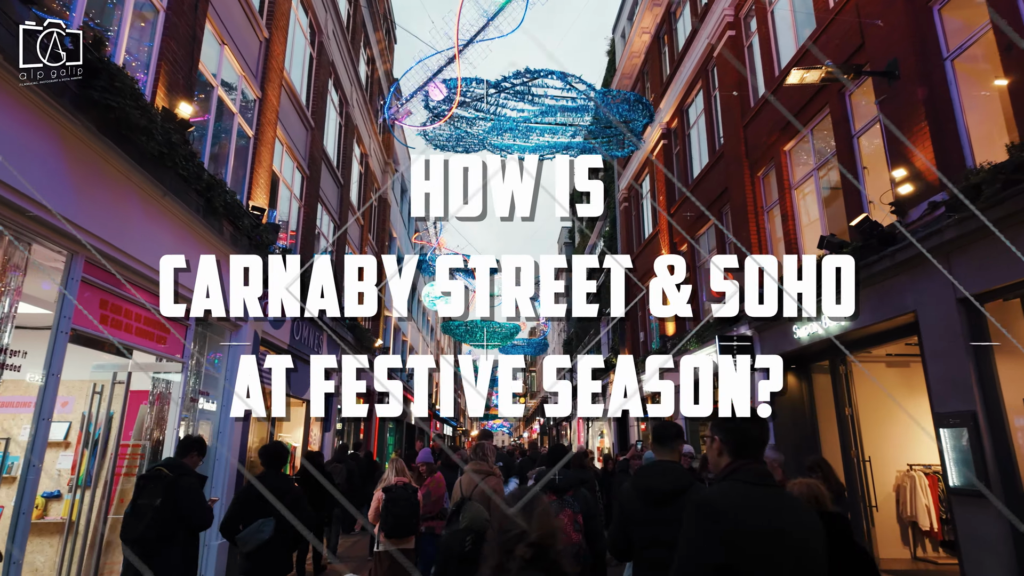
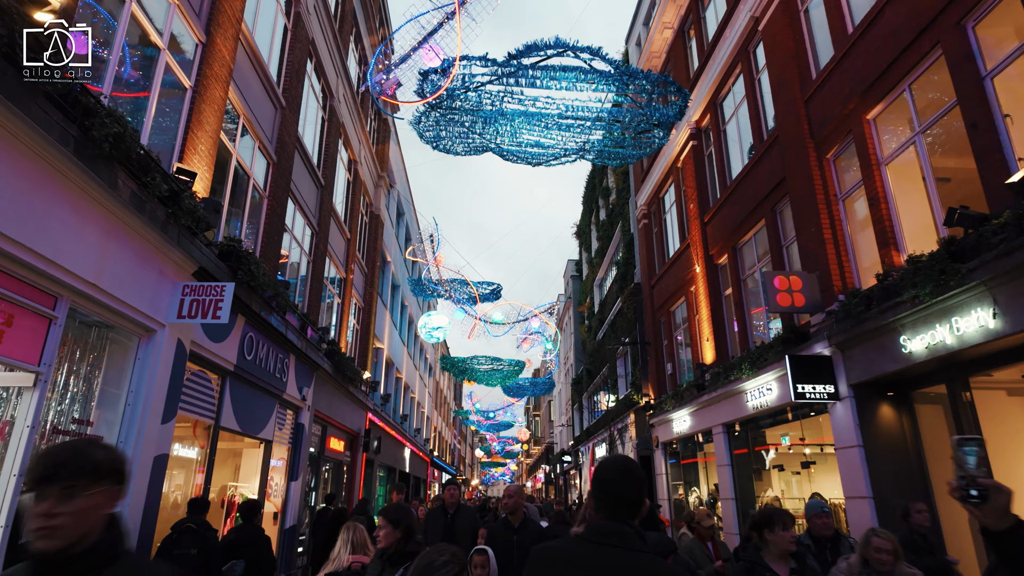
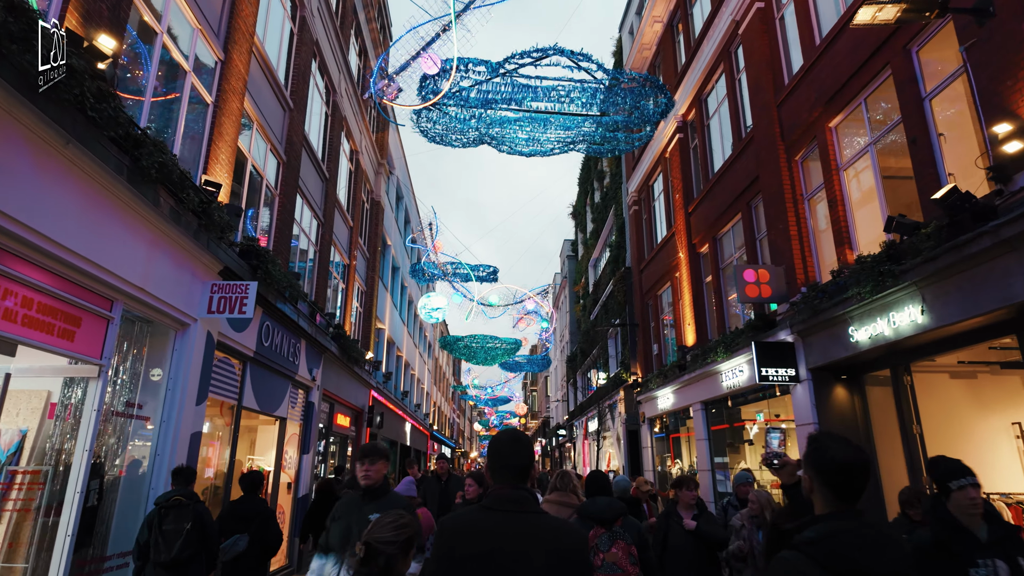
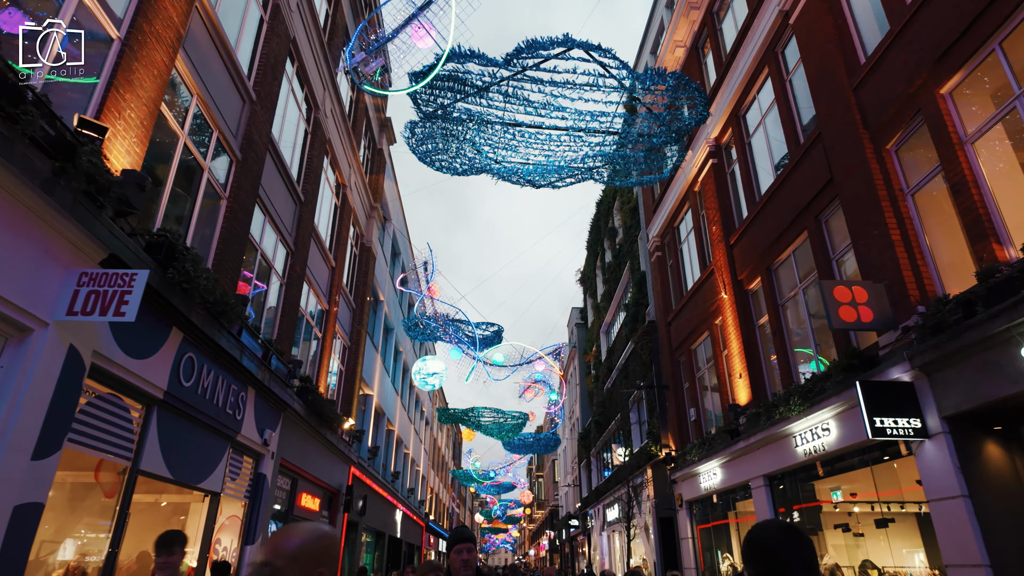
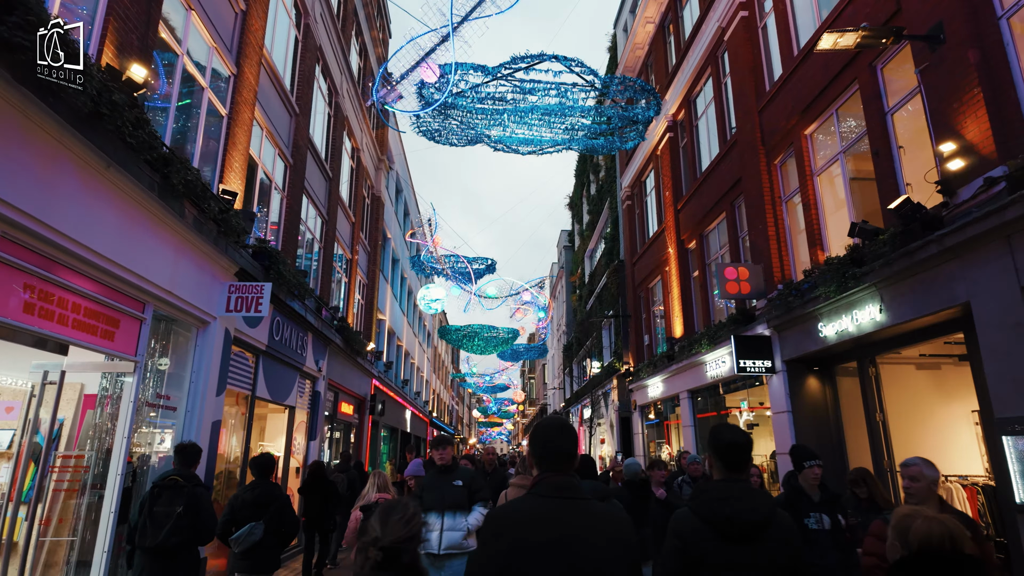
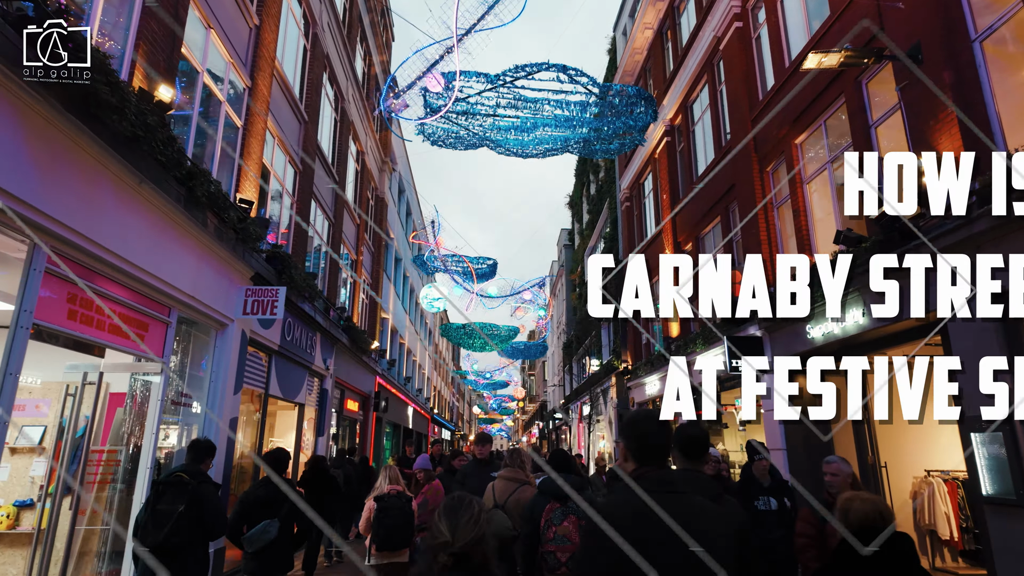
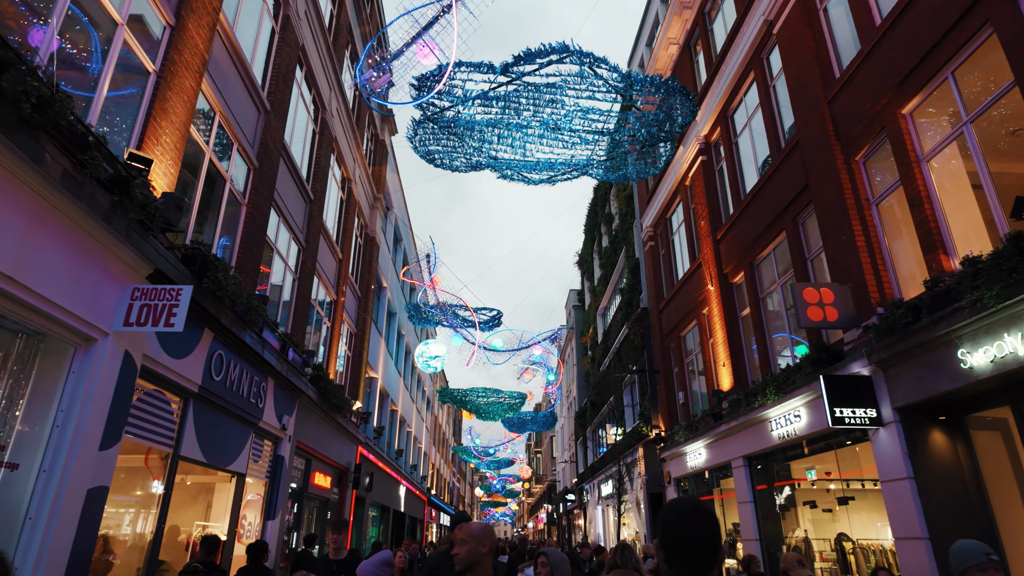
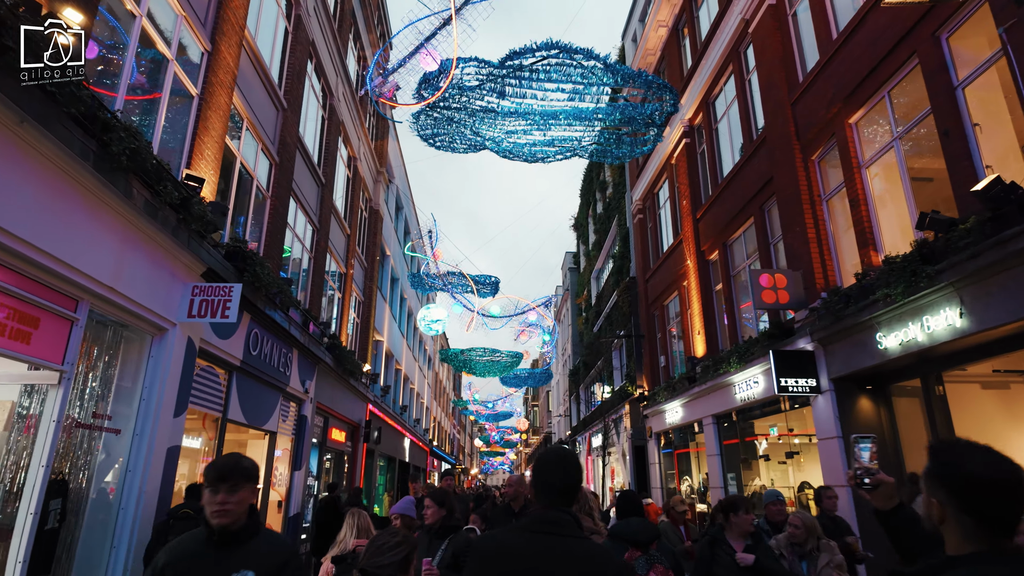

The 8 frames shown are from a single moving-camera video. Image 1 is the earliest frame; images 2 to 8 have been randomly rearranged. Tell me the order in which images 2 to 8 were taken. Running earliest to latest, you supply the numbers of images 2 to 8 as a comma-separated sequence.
6, 5, 3, 8, 2, 7, 4
